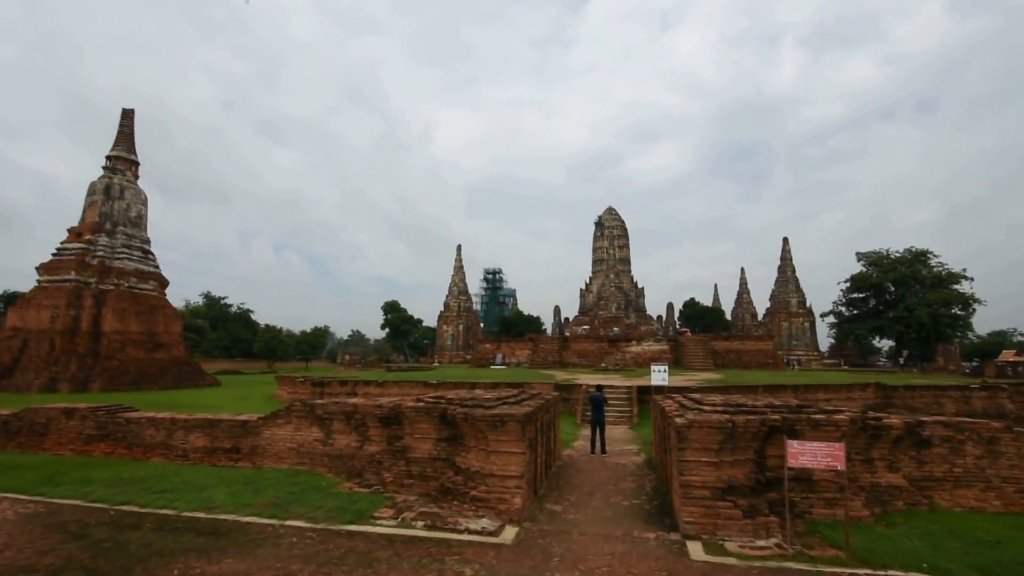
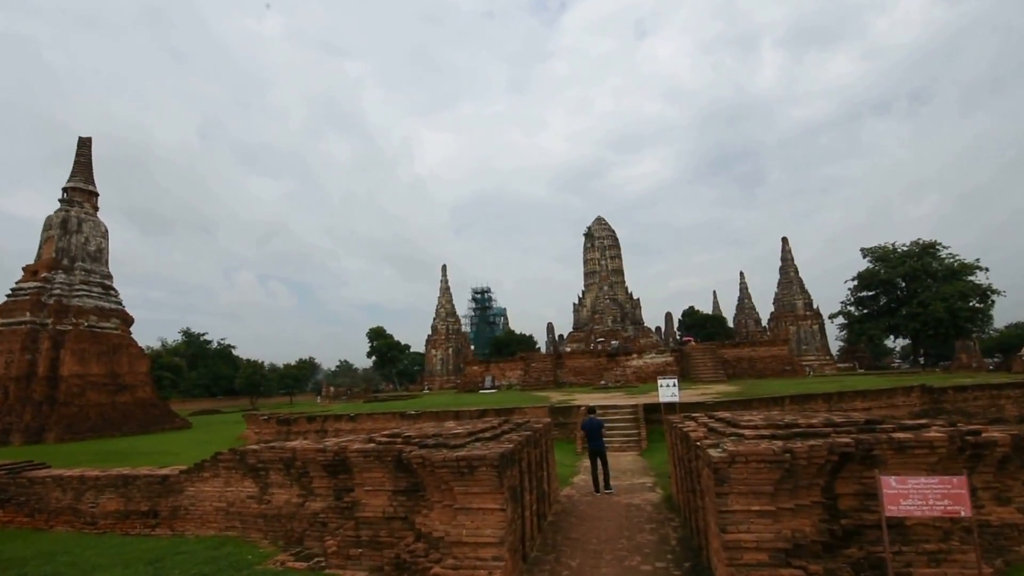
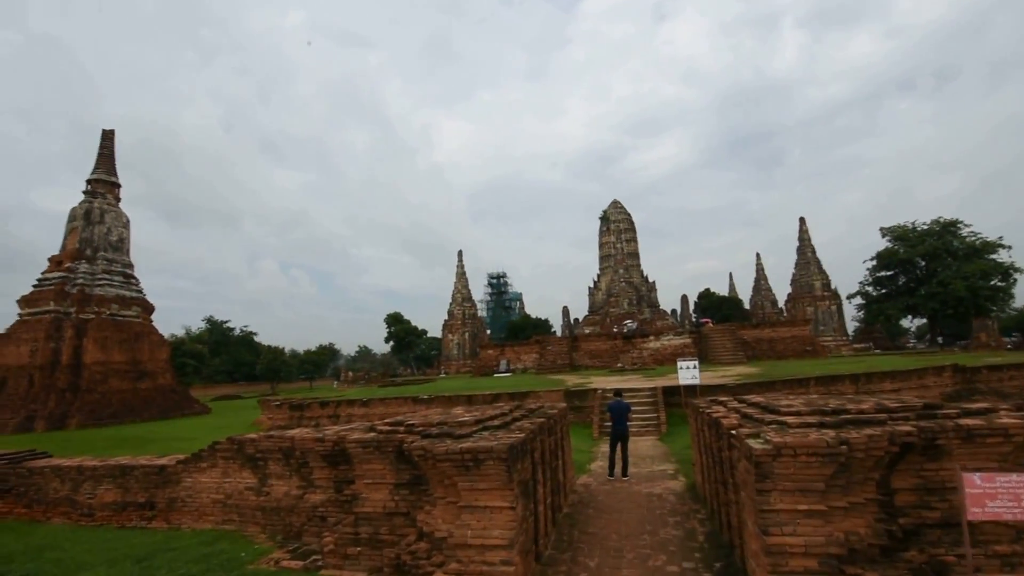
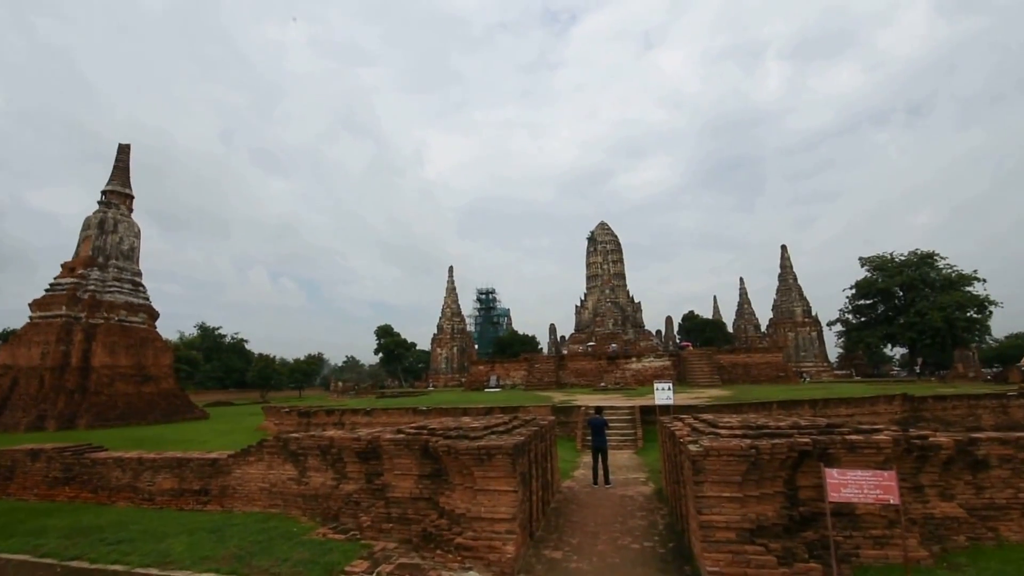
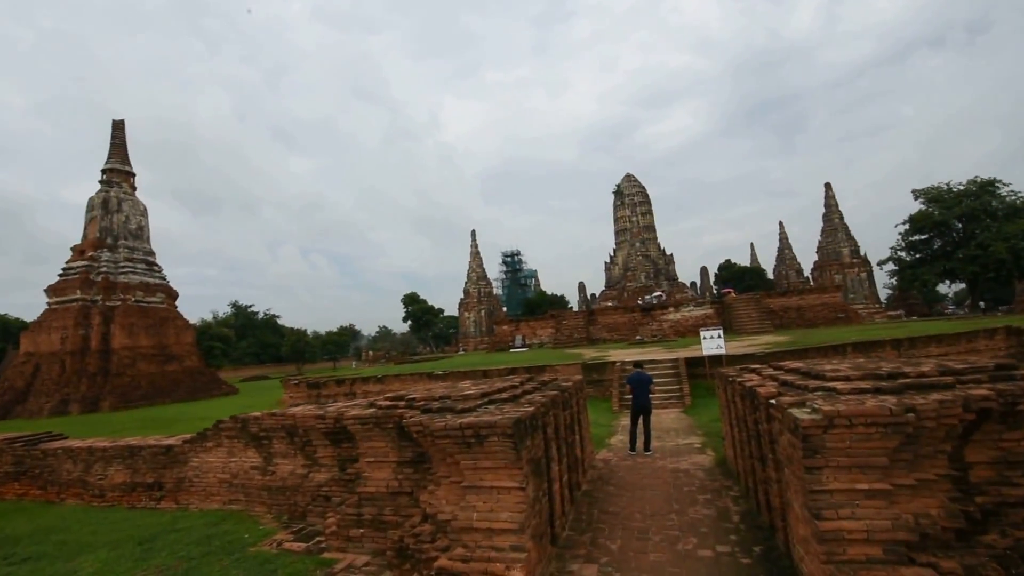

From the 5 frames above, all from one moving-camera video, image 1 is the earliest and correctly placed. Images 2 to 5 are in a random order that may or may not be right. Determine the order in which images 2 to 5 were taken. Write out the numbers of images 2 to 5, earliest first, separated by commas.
4, 2, 3, 5
